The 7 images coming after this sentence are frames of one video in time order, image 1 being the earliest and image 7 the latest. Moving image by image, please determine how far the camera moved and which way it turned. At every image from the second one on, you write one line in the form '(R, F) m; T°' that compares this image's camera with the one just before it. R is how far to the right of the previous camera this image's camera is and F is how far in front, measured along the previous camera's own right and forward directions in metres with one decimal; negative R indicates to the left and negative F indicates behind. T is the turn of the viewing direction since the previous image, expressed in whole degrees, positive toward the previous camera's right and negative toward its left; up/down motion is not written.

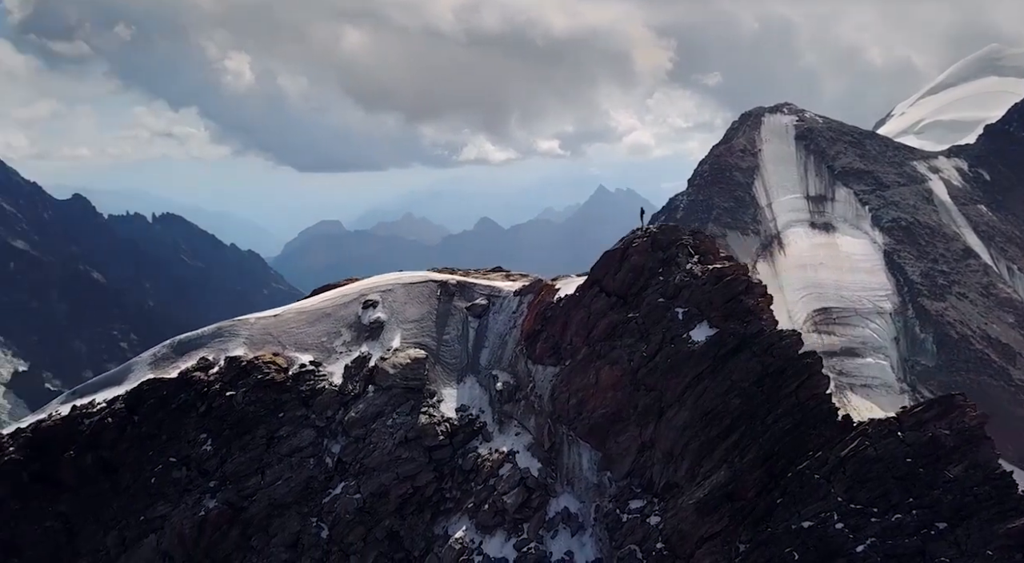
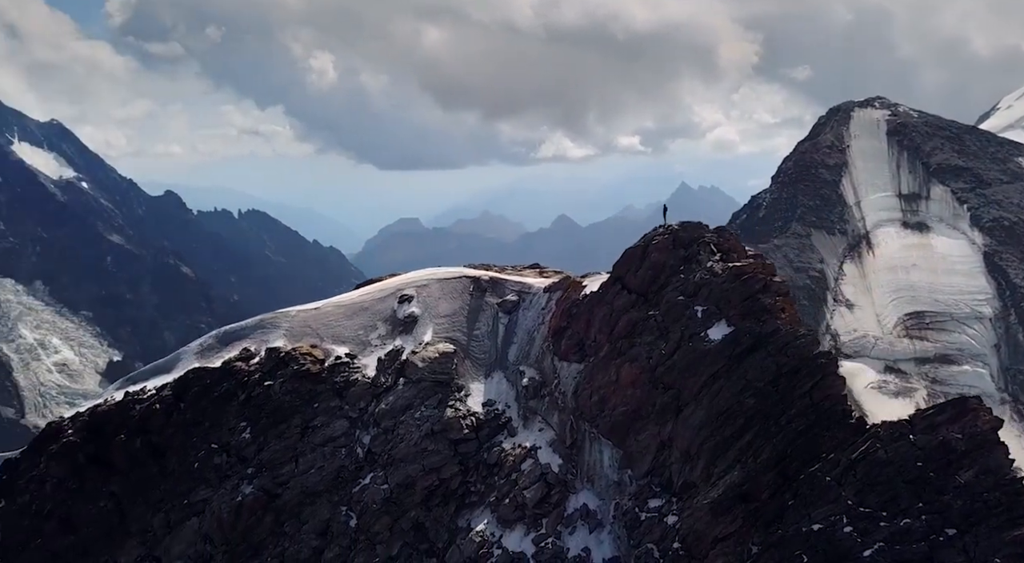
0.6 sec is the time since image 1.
(+3.0, -0.2) m; -4°
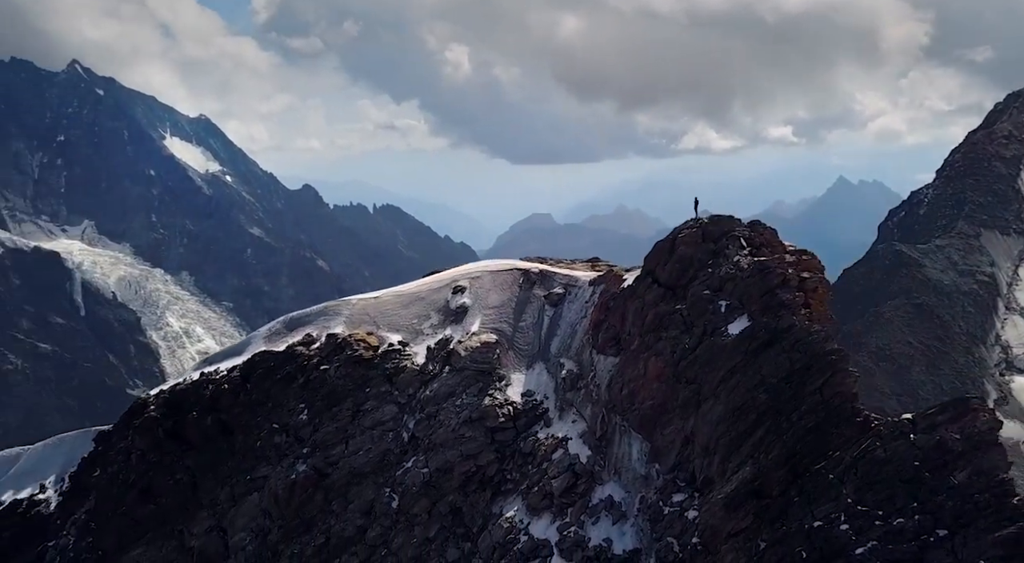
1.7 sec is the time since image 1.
(+5.0, -0.7) m; -7°
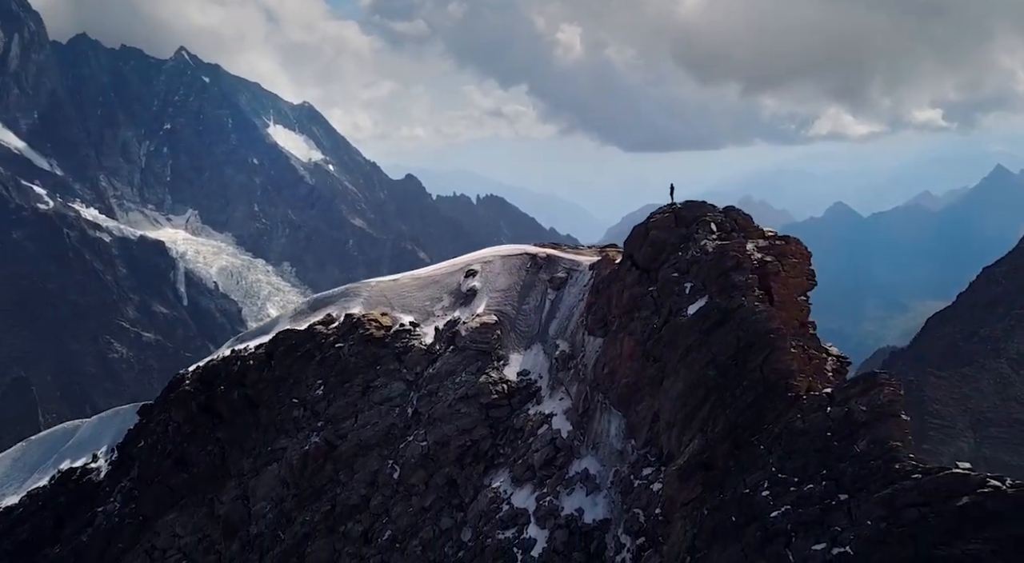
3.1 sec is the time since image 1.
(+5.9, -3.1) m; -4°
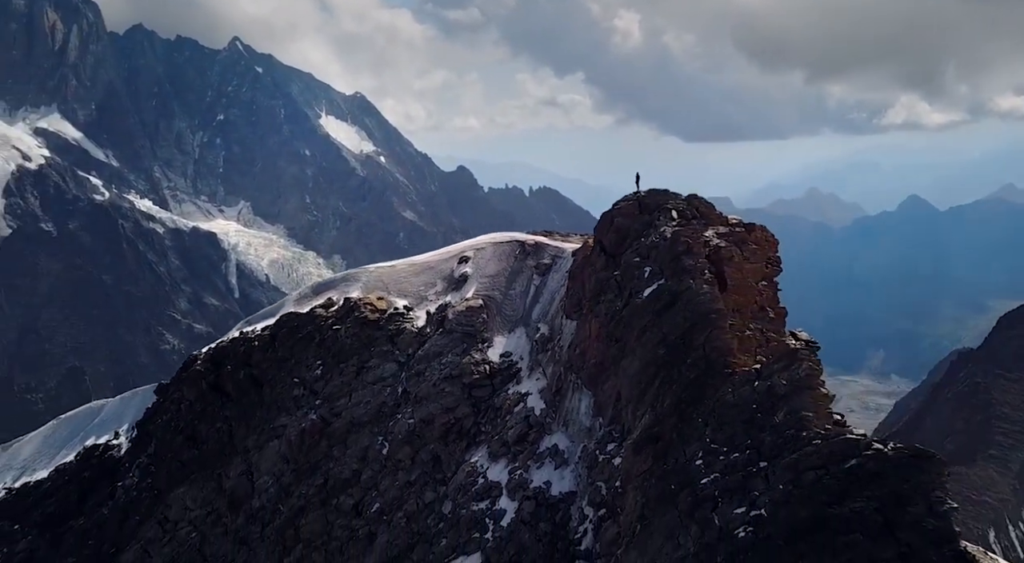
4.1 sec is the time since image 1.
(+4.4, -3.1) m; -2°
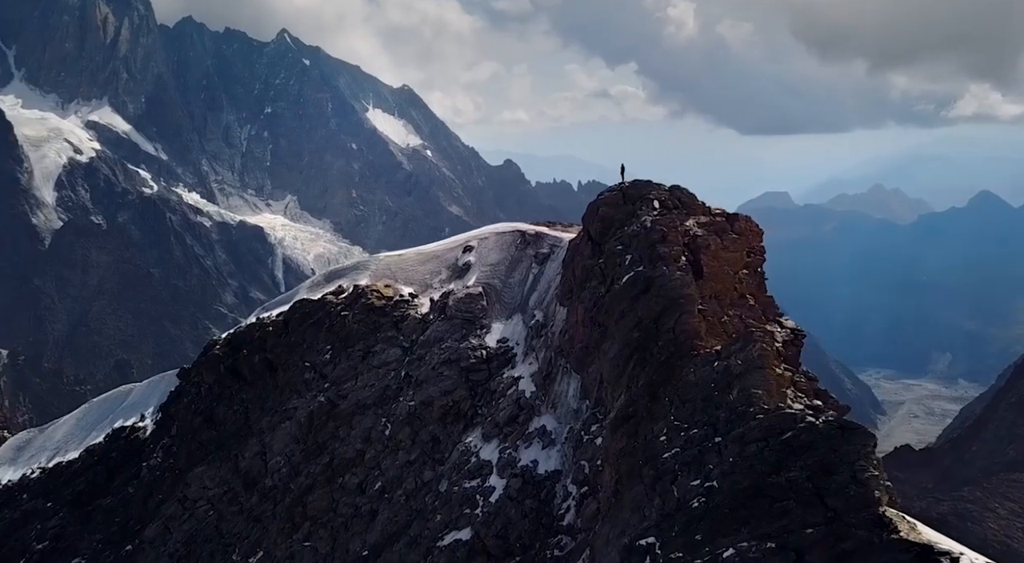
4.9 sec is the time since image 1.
(+3.2, -2.7) m; -2°
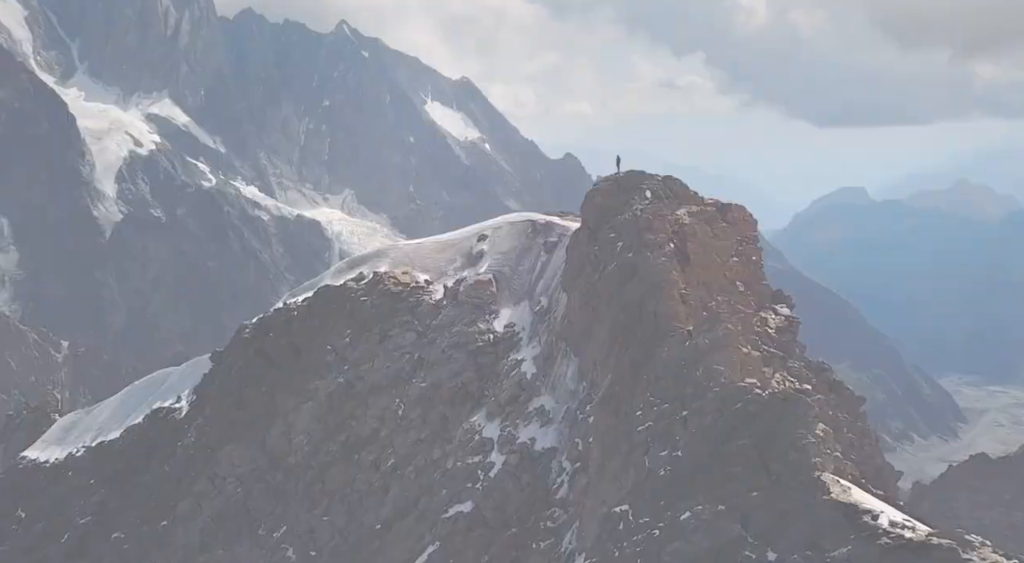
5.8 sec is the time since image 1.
(+3.3, -3.3) m; -3°
